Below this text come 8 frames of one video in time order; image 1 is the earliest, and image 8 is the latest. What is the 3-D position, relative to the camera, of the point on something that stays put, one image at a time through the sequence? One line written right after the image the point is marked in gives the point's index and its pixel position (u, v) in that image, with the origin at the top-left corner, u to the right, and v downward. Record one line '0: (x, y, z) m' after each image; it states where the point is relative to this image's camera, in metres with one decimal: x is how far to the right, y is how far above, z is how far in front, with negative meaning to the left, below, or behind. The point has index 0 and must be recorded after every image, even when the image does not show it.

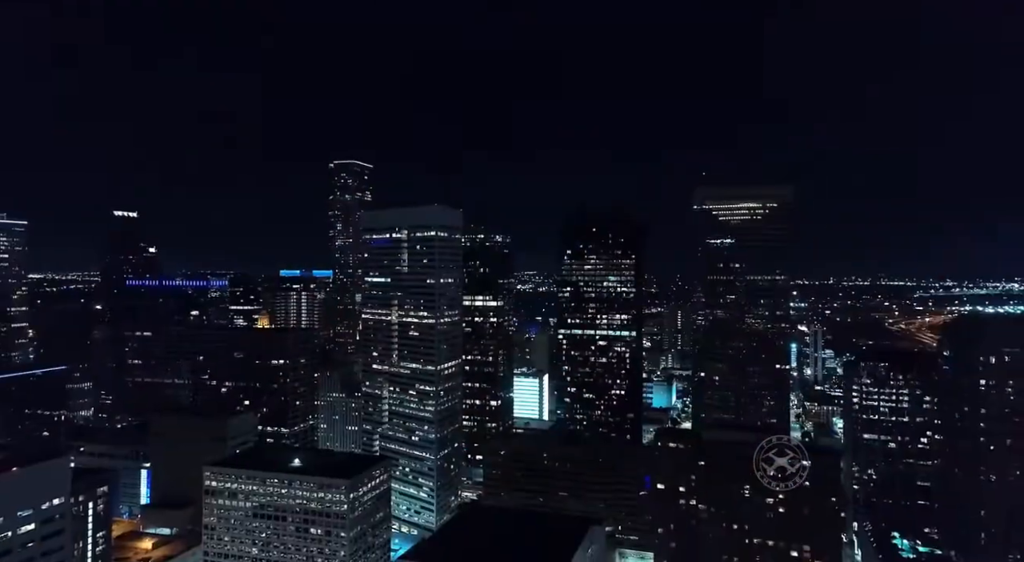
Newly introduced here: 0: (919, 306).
0: (+11.2, -0.7, +18.0) m
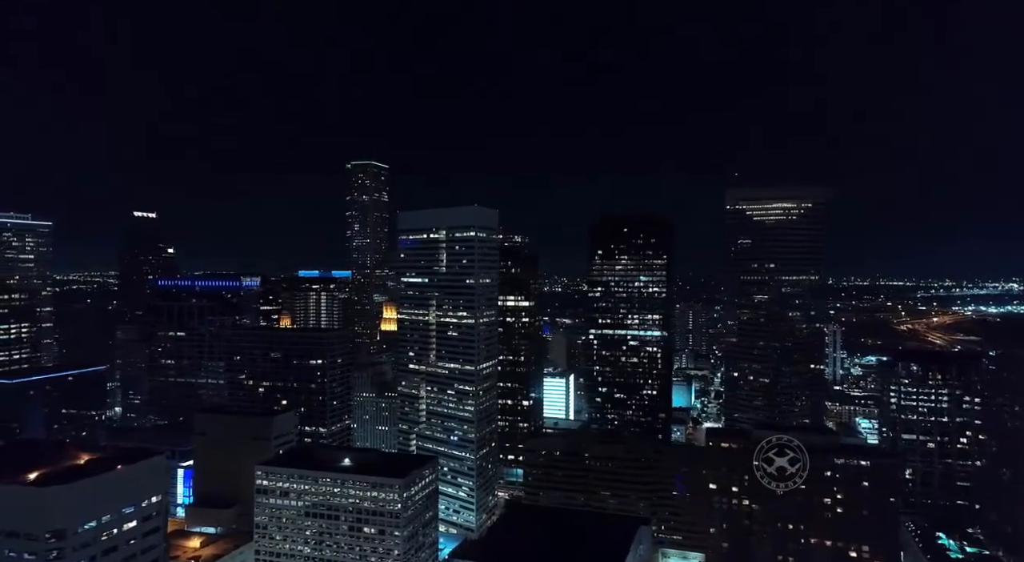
0: (+11.5, -0.7, +18.0) m
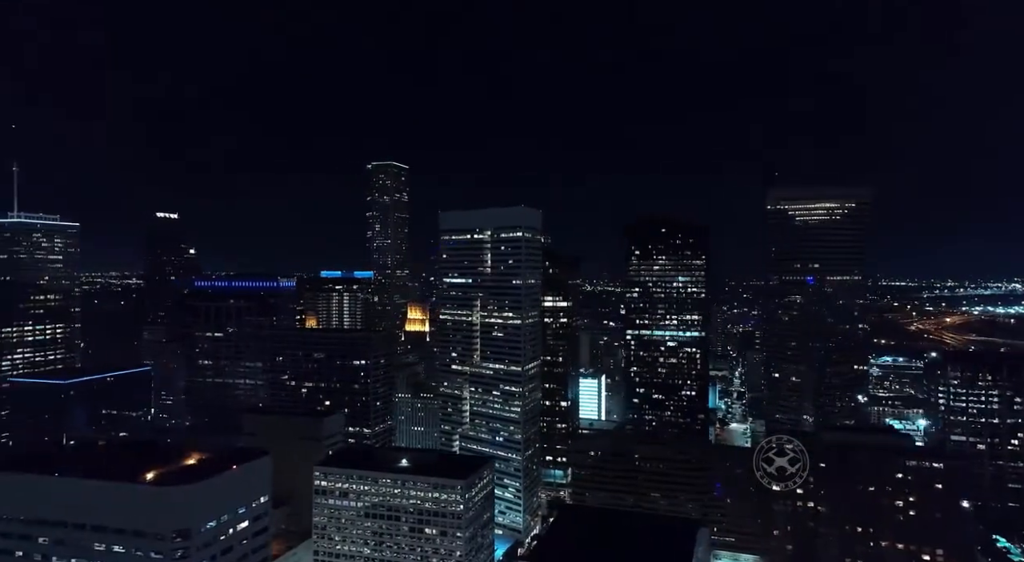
0: (+11.9, -0.7, +17.9) m
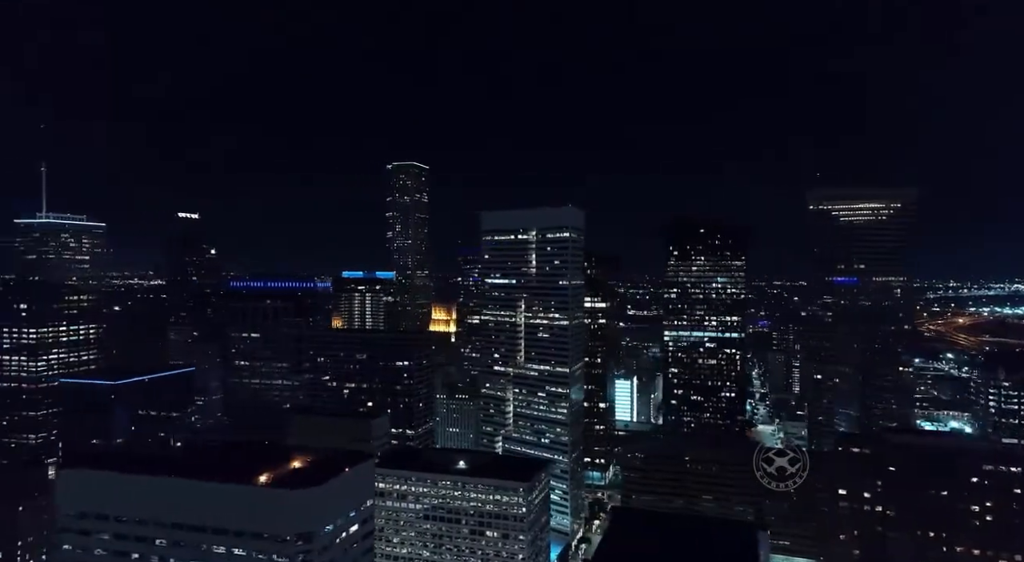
0: (+12.3, -0.7, +17.8) m
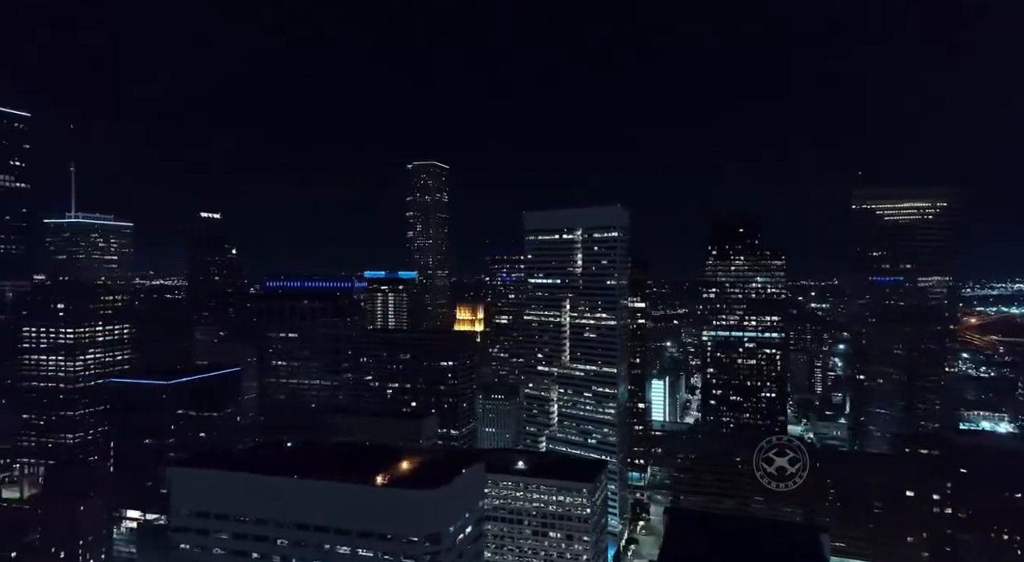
0: (+12.7, -0.7, +17.7) m
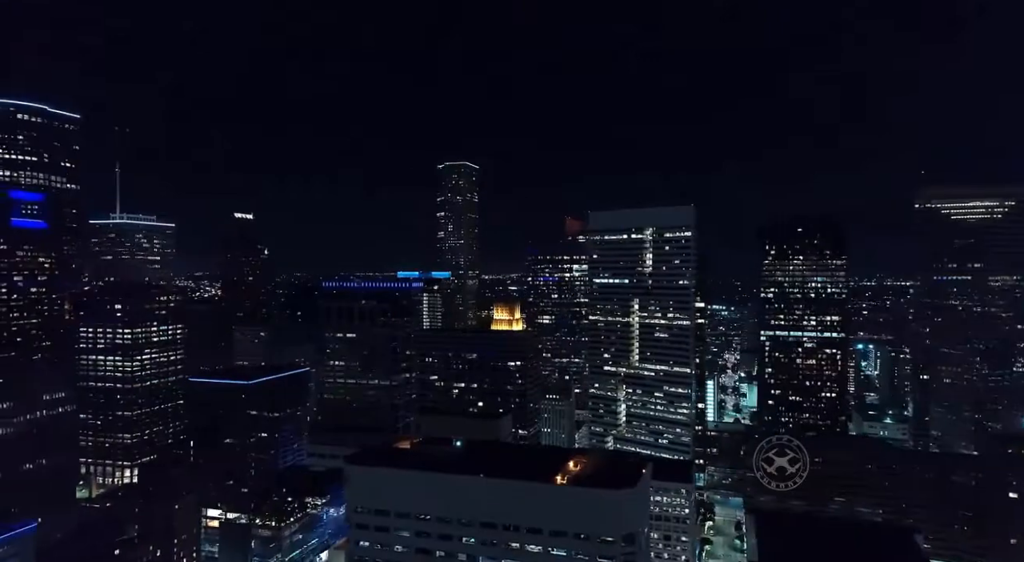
0: (+13.3, -0.7, +17.6) m
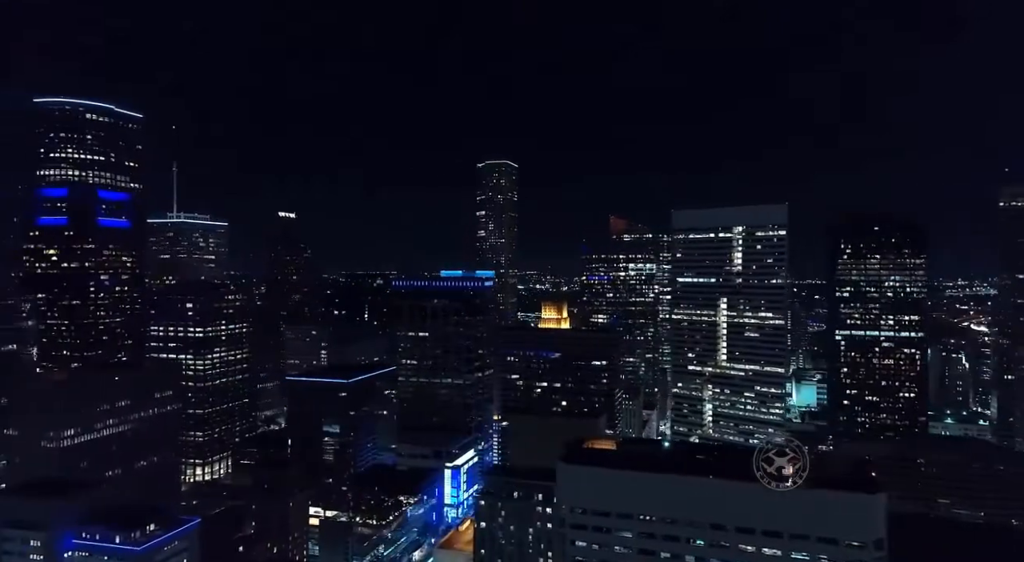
0: (+14.2, -0.7, +17.4) m
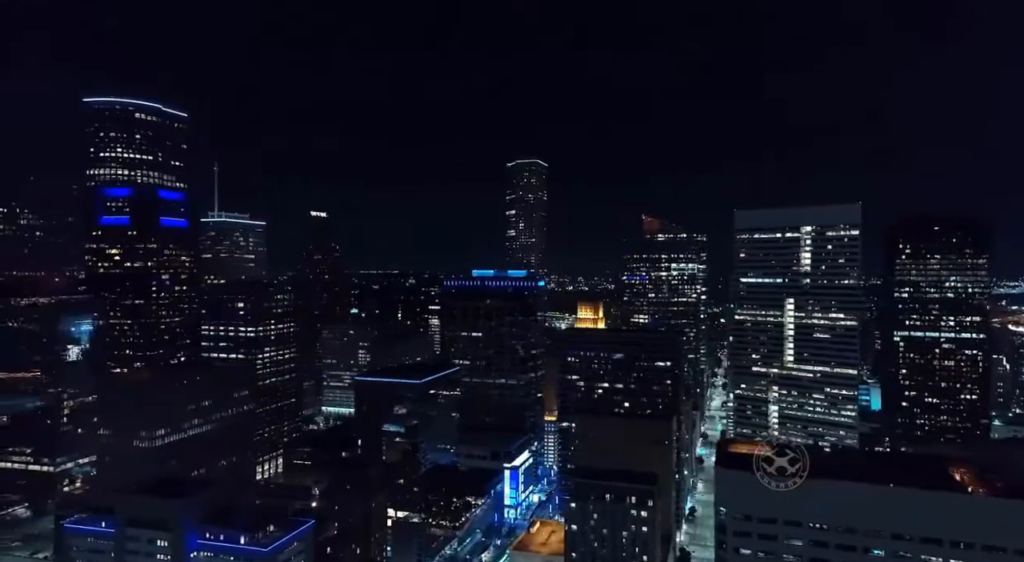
0: (+14.8, -0.7, +17.2) m
